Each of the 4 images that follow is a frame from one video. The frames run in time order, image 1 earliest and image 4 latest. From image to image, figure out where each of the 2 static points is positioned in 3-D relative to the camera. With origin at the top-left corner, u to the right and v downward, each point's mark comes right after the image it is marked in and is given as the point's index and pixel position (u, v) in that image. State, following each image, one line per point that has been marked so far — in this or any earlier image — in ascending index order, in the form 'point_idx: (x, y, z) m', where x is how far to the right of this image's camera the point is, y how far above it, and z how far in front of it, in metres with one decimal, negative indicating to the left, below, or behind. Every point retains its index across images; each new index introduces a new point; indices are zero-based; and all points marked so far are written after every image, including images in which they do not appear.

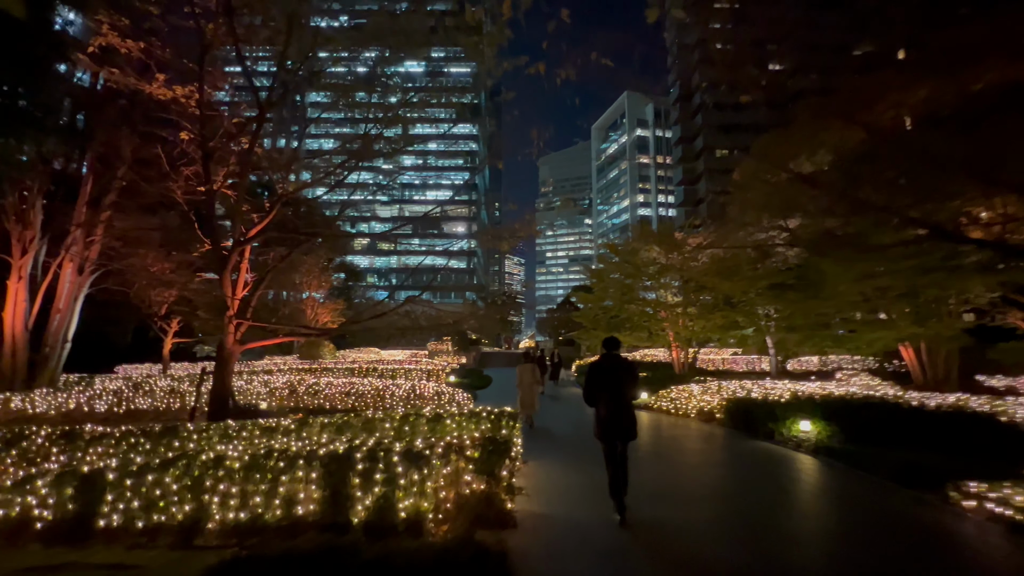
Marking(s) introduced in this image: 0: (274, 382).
0: (-3.9, -1.5, +9.5) m
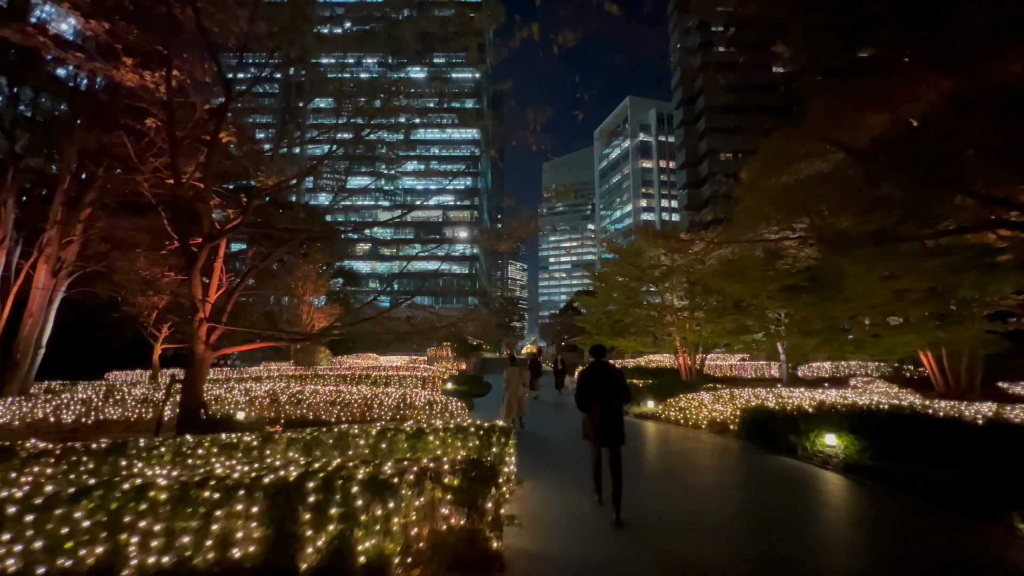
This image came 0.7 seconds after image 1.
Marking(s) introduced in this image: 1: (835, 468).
0: (-3.9, -1.6, +8.9) m
1: (+3.5, -2.0, +6.3) m
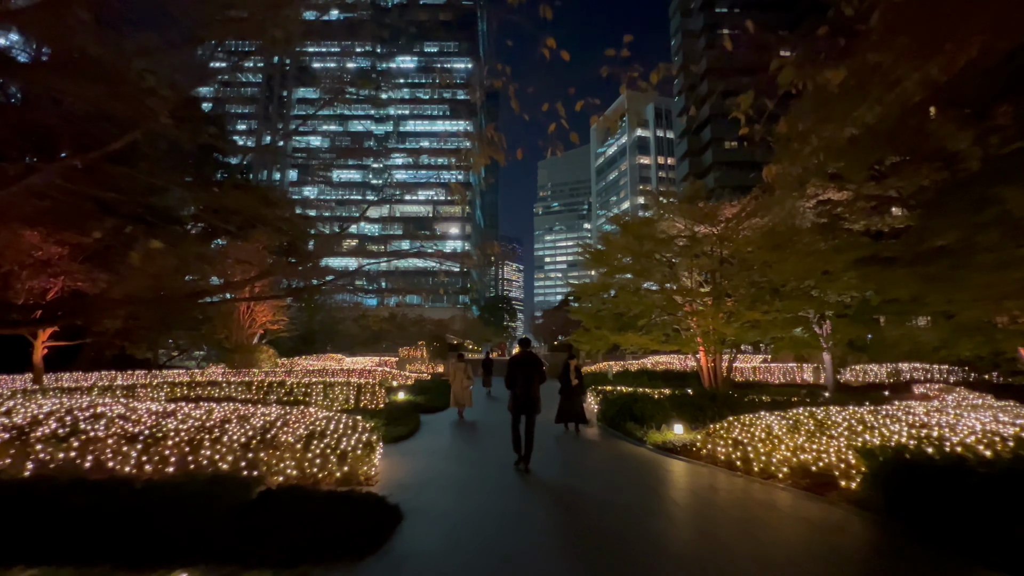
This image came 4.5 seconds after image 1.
0: (-4.5, -1.1, +5.4) m
1: (+3.0, -1.5, +2.8) m
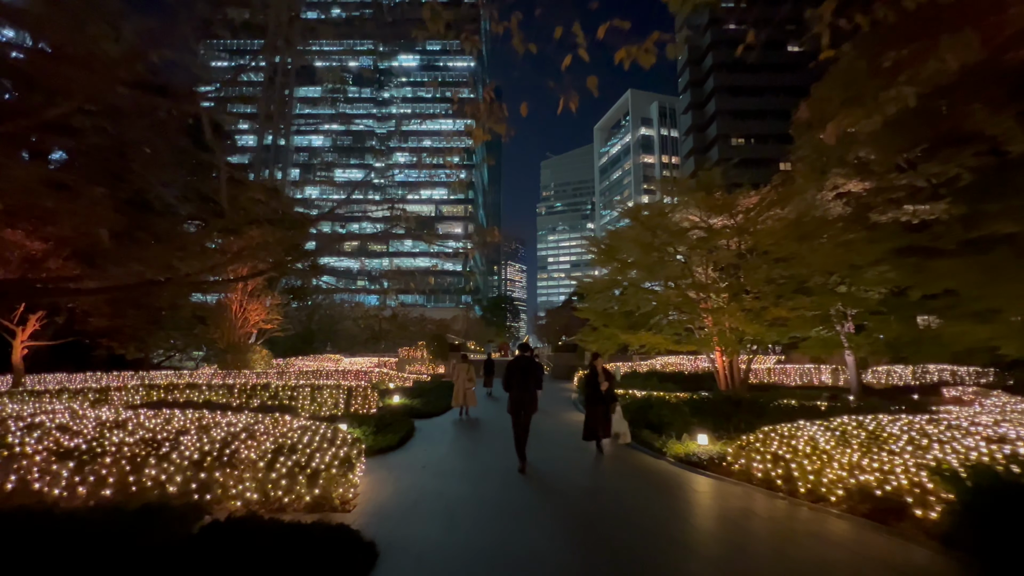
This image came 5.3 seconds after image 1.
0: (-4.4, -1.1, +4.7) m
1: (+3.0, -1.4, +2.0) m
